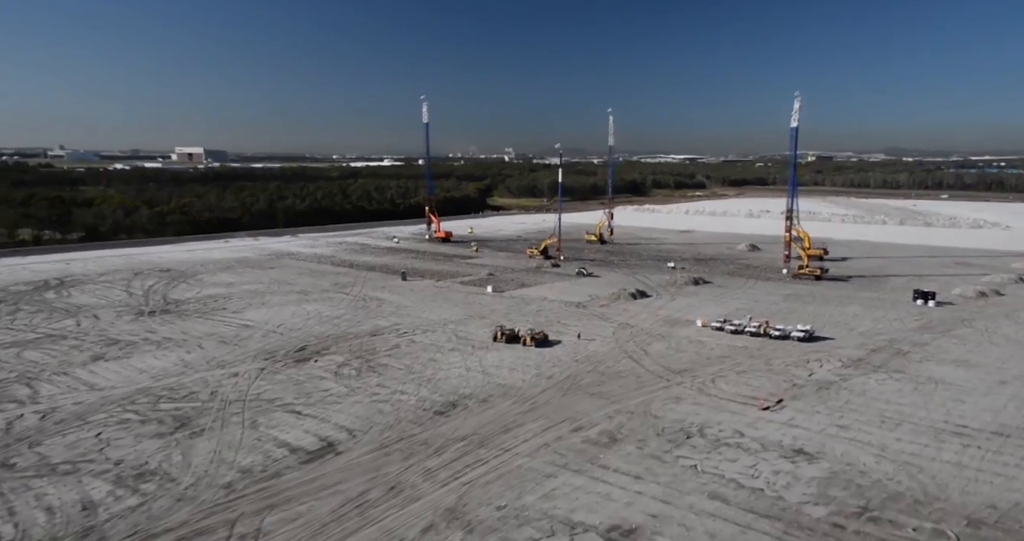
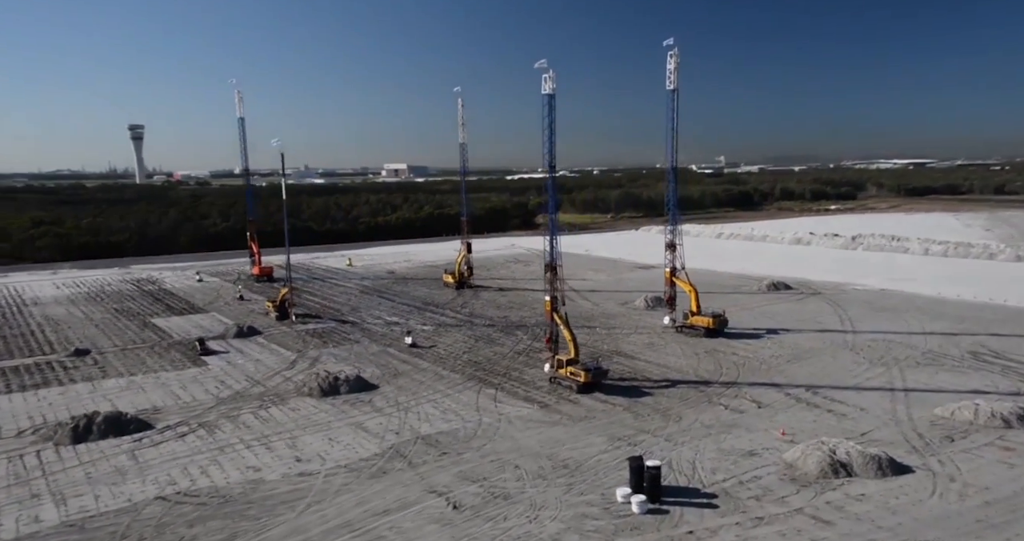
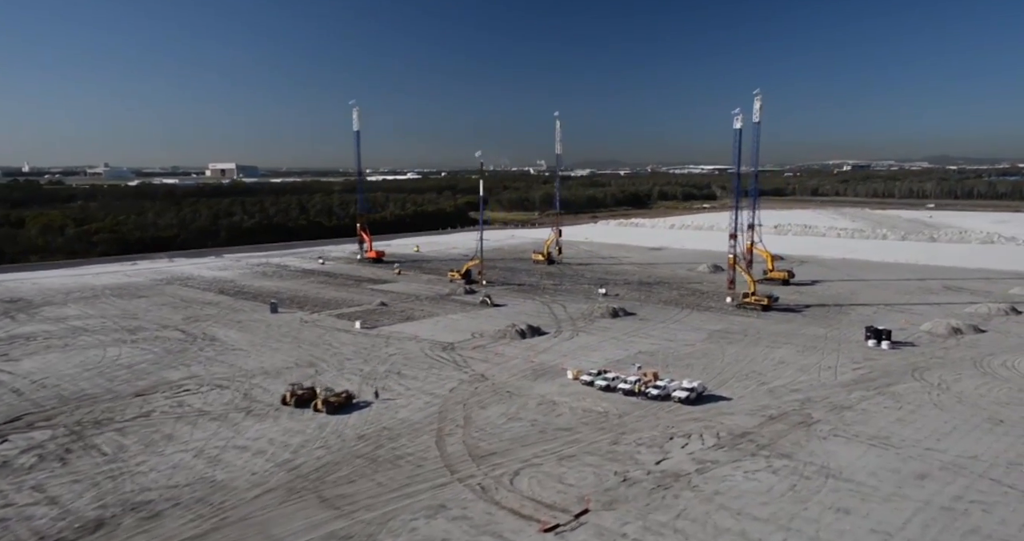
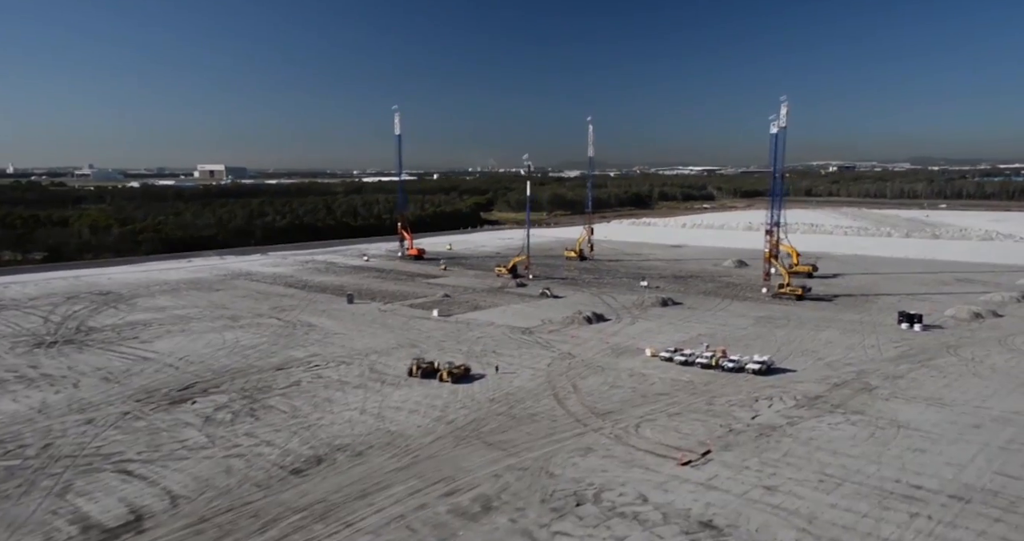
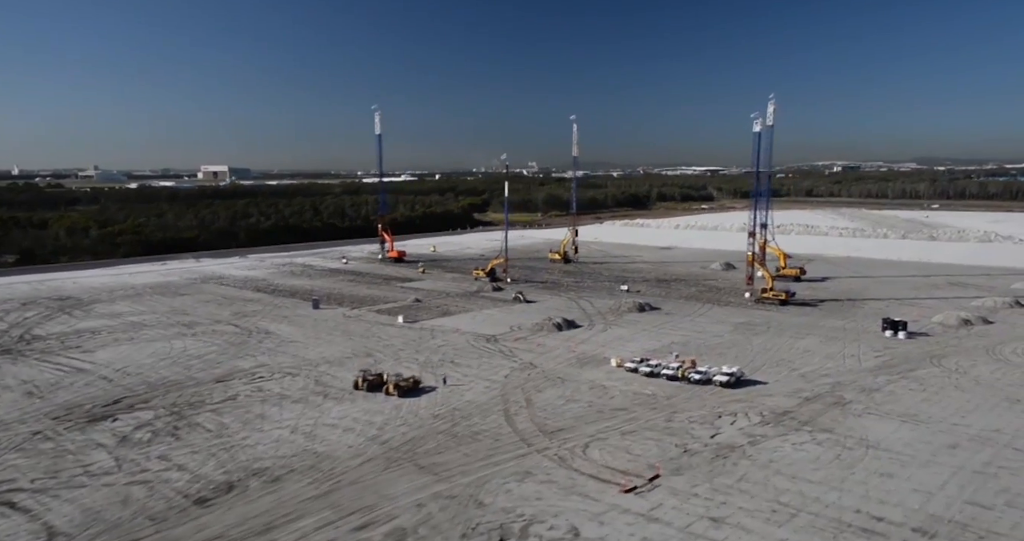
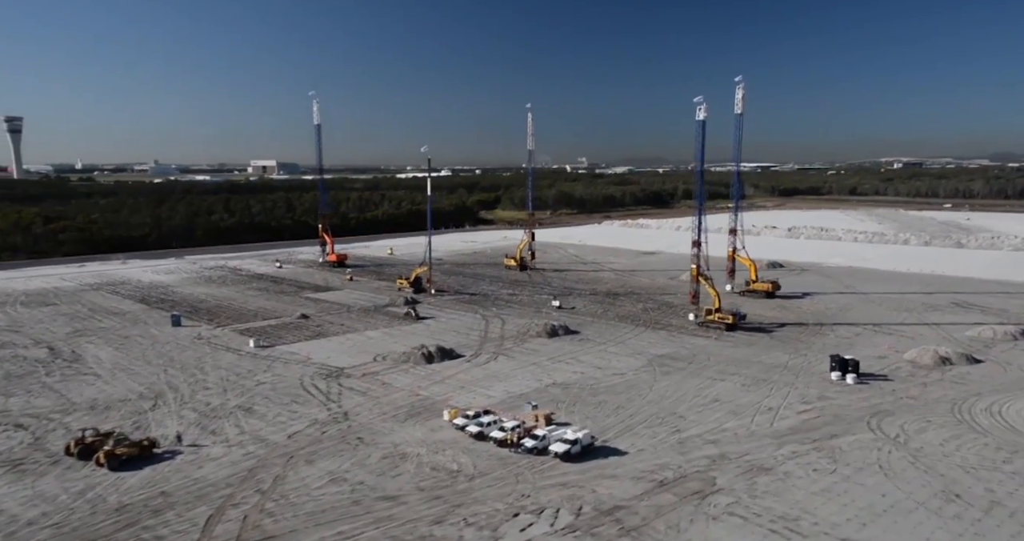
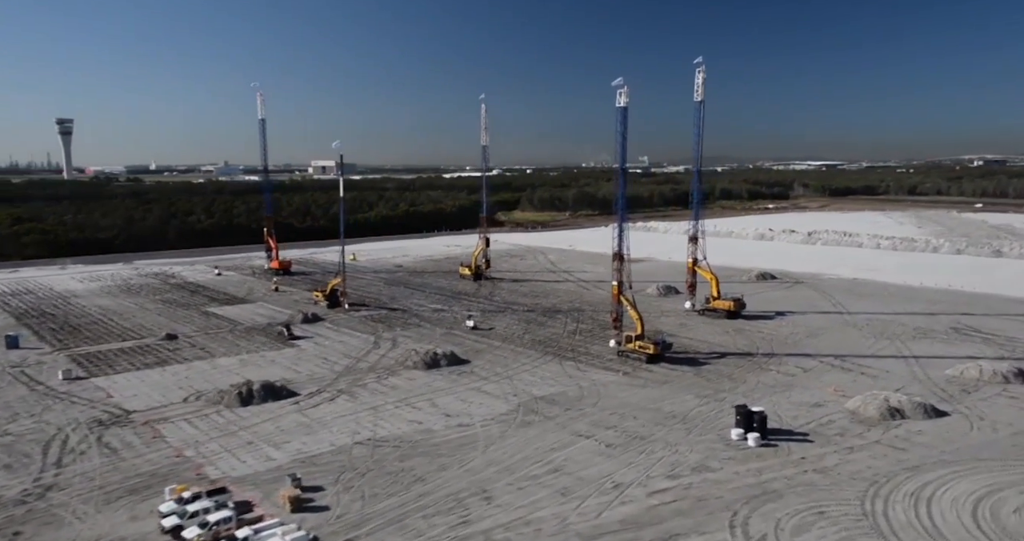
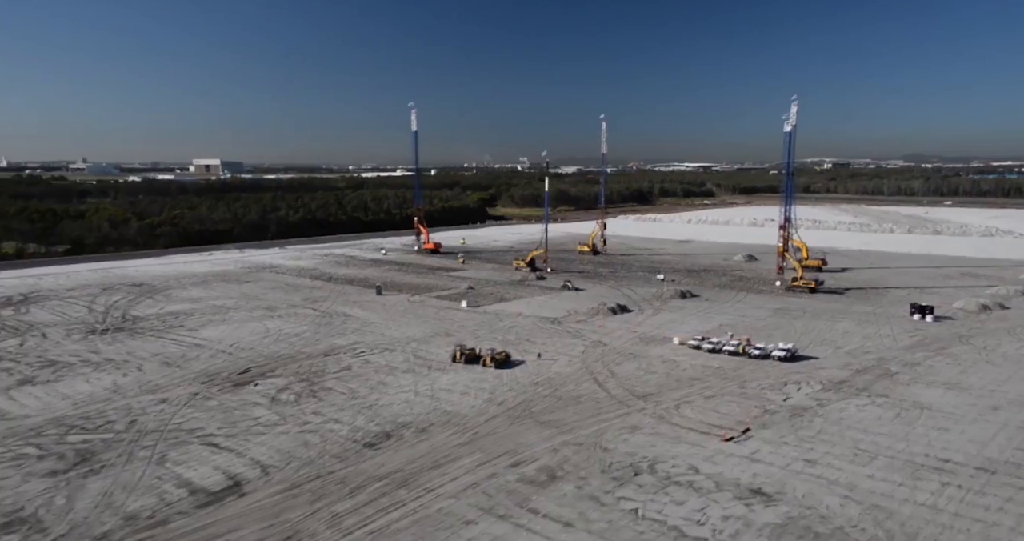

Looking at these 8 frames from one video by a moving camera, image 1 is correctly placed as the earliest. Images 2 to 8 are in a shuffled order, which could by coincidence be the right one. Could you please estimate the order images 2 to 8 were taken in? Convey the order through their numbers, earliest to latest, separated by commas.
8, 4, 5, 3, 6, 7, 2
